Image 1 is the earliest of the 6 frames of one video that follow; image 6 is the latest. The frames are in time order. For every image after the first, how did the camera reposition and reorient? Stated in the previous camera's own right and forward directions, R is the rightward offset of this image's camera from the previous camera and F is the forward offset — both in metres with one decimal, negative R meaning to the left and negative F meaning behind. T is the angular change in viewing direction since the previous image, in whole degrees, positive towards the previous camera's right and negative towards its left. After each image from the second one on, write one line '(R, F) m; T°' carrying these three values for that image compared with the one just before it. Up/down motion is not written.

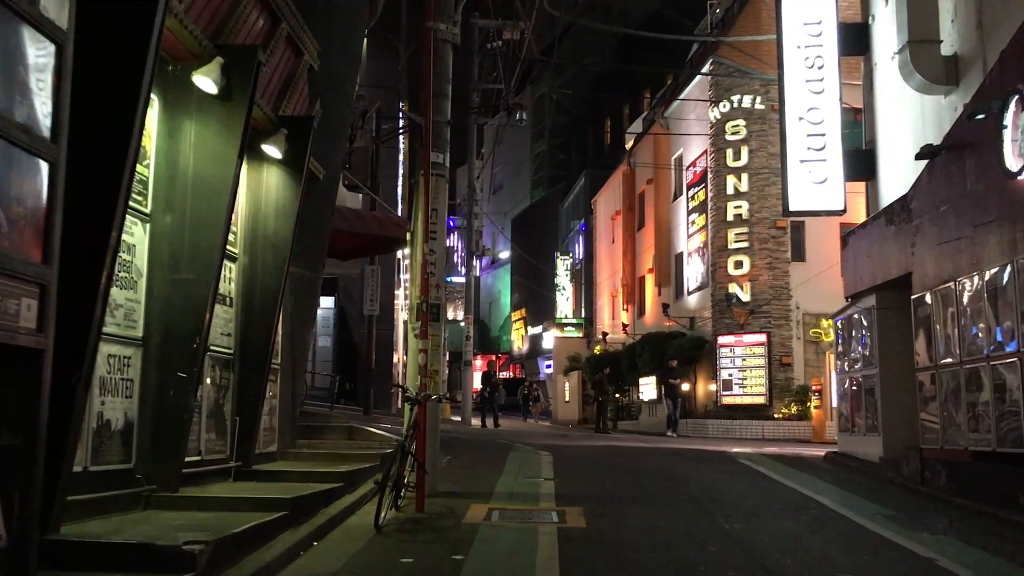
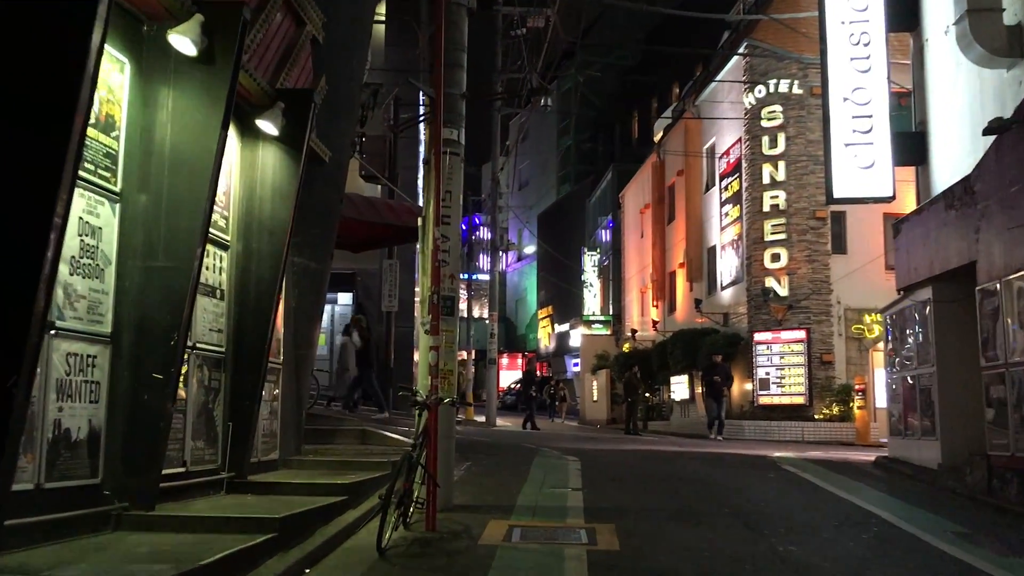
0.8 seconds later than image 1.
(0.0, +1.0) m; -2°
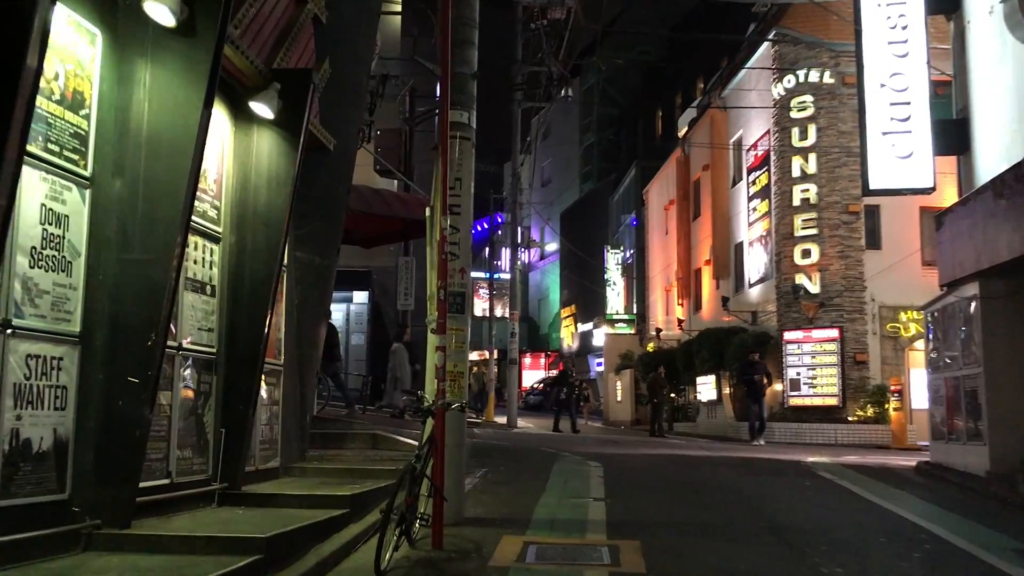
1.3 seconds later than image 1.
(+0.1, +0.7) m; -1°
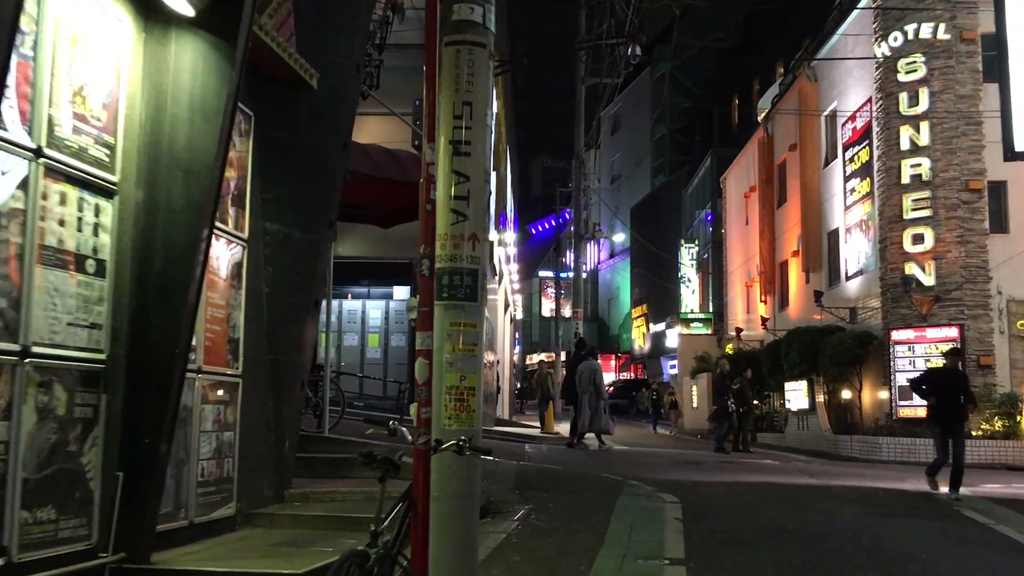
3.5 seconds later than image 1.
(+0.2, +2.6) m; -4°
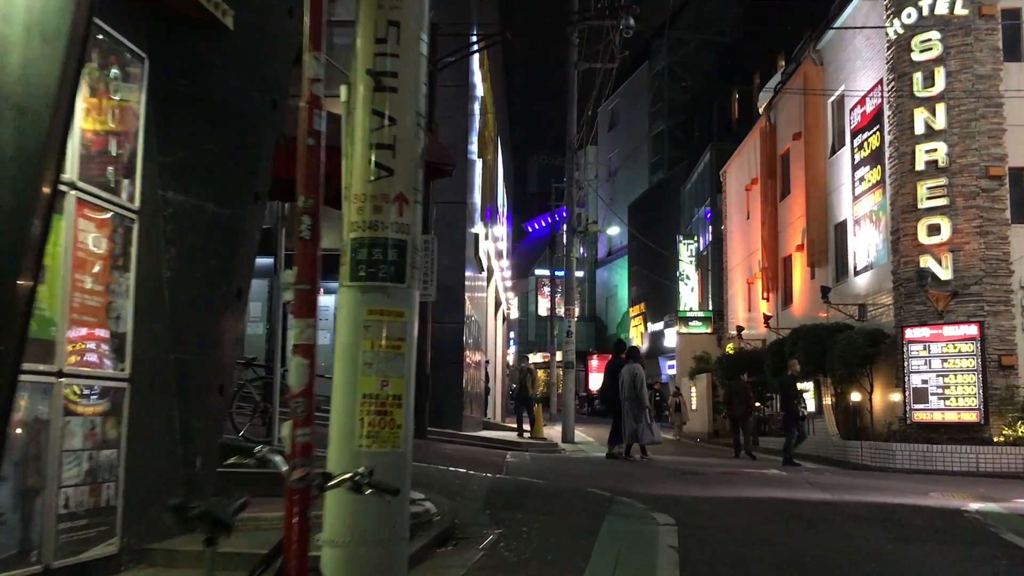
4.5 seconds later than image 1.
(+0.3, +1.3) m; 0°
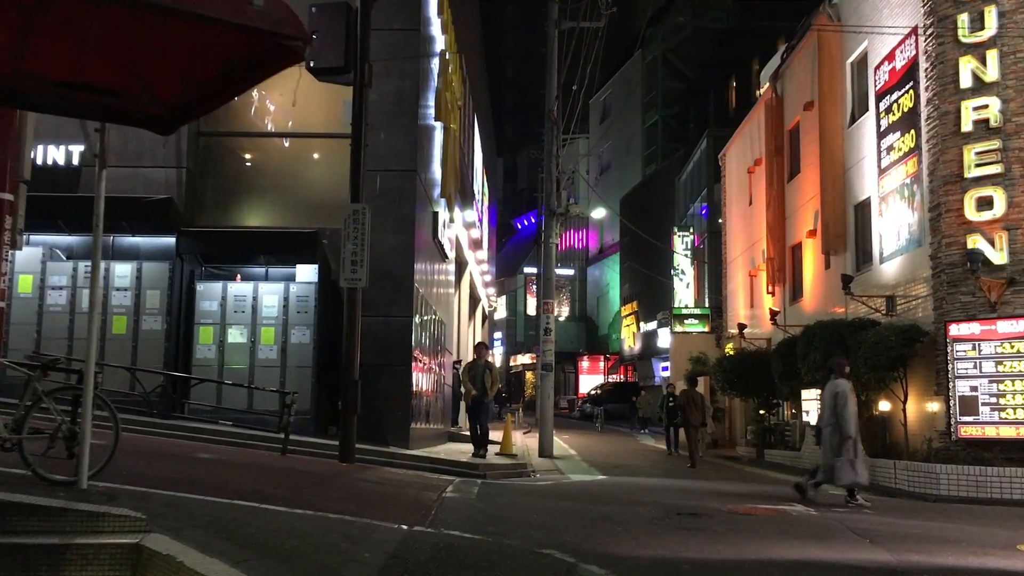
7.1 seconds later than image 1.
(+0.5, +3.1) m; 0°
